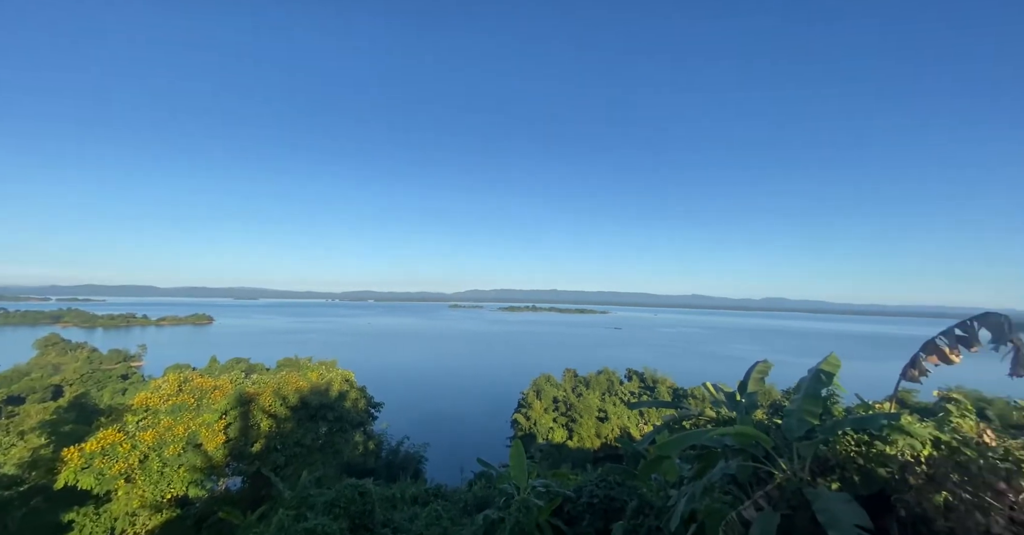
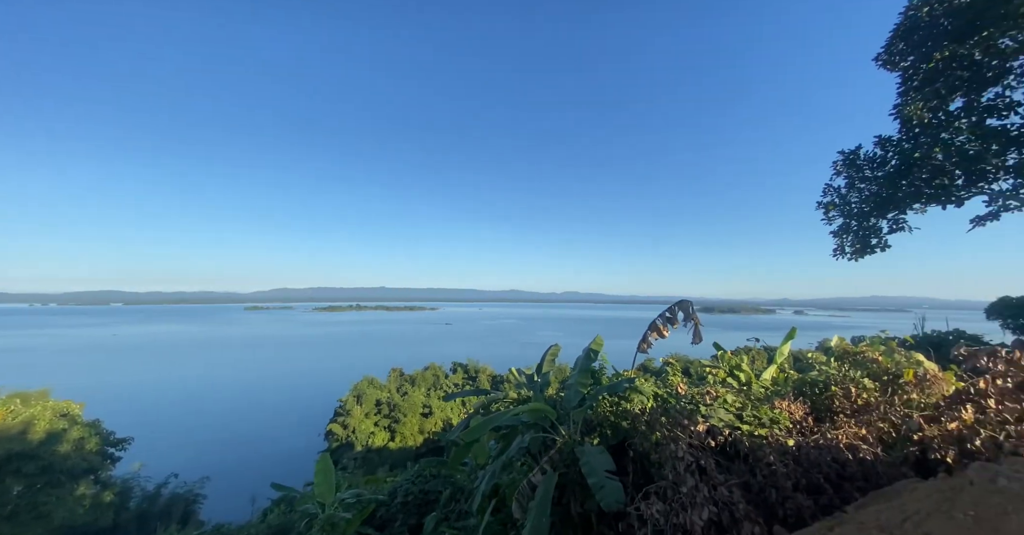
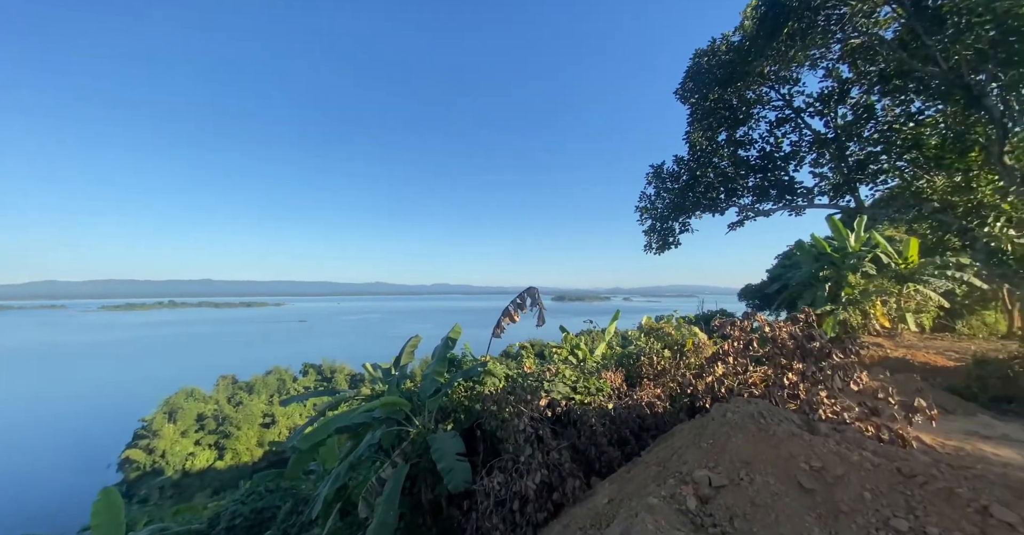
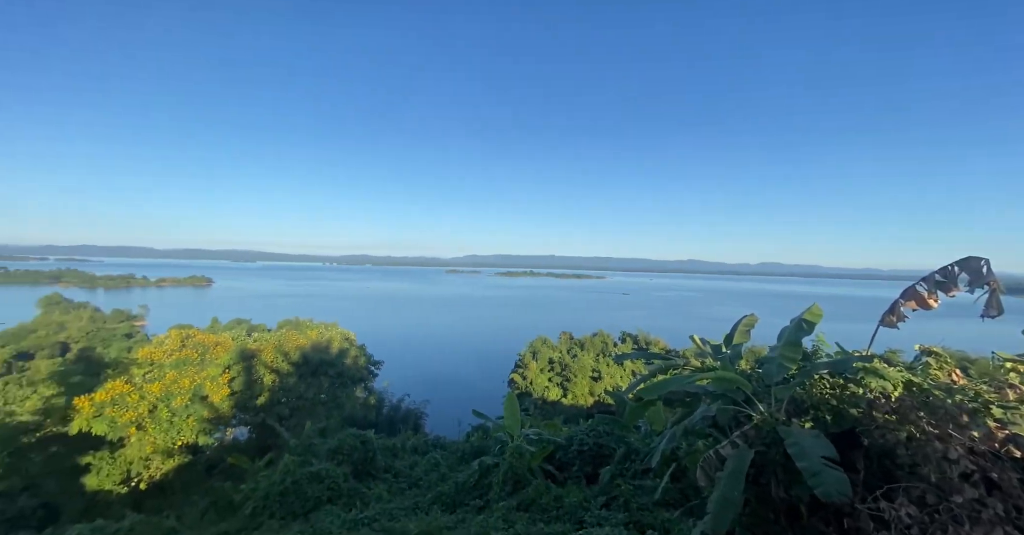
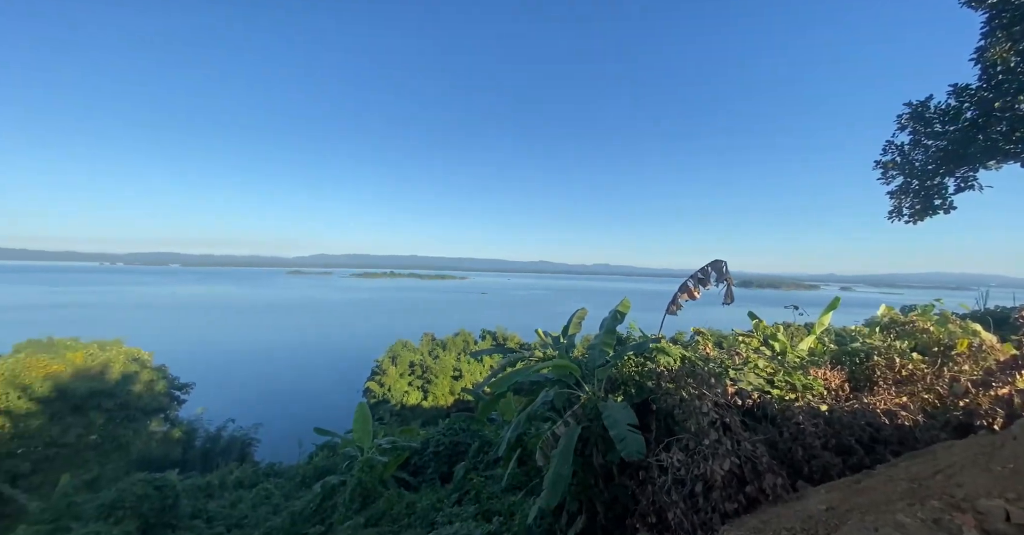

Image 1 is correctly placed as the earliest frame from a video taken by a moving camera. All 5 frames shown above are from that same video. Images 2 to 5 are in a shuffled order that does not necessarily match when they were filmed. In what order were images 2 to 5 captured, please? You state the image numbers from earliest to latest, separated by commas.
2, 3, 5, 4
